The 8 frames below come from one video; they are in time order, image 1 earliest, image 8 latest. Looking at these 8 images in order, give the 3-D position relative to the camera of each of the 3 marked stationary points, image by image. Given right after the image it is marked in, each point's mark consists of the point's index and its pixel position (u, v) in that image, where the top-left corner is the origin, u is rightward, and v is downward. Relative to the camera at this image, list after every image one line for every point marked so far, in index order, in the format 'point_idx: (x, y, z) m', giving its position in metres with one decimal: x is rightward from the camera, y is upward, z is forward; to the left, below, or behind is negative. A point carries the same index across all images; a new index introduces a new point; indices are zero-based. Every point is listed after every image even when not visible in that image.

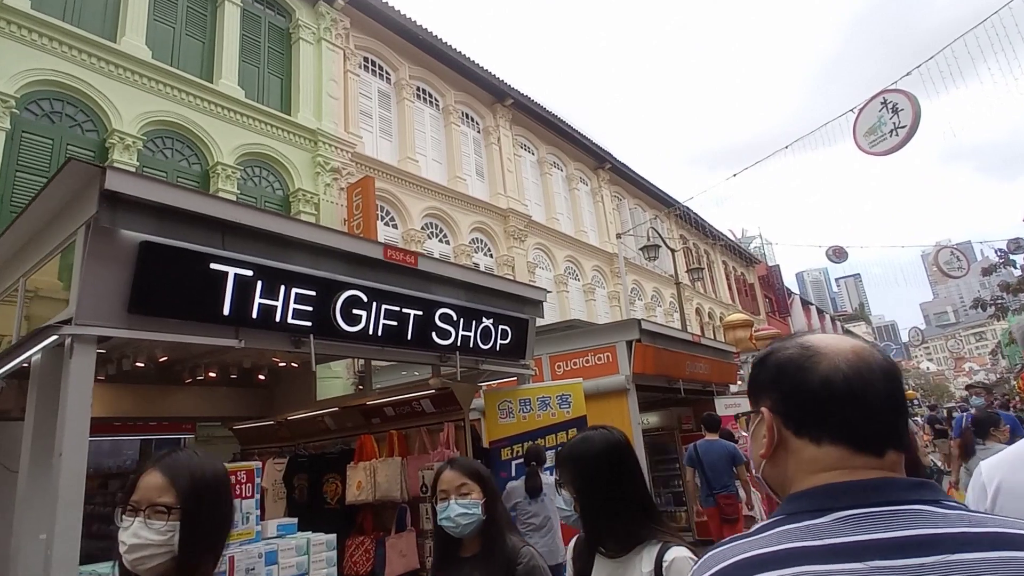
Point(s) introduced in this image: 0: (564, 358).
0: (+0.7, -1.0, +8.1) m
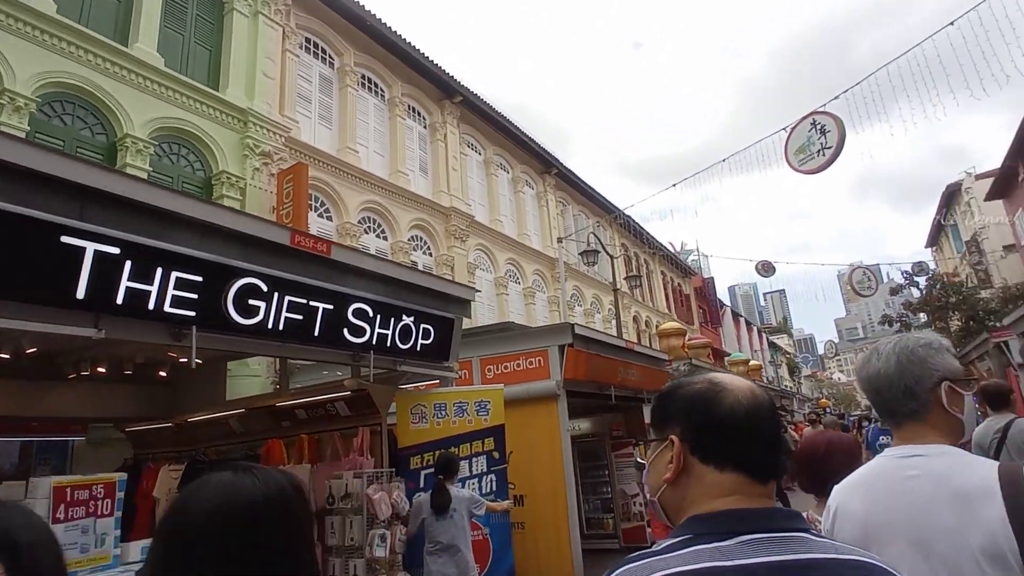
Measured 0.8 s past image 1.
0: (-0.2, -1.0, +7.8) m
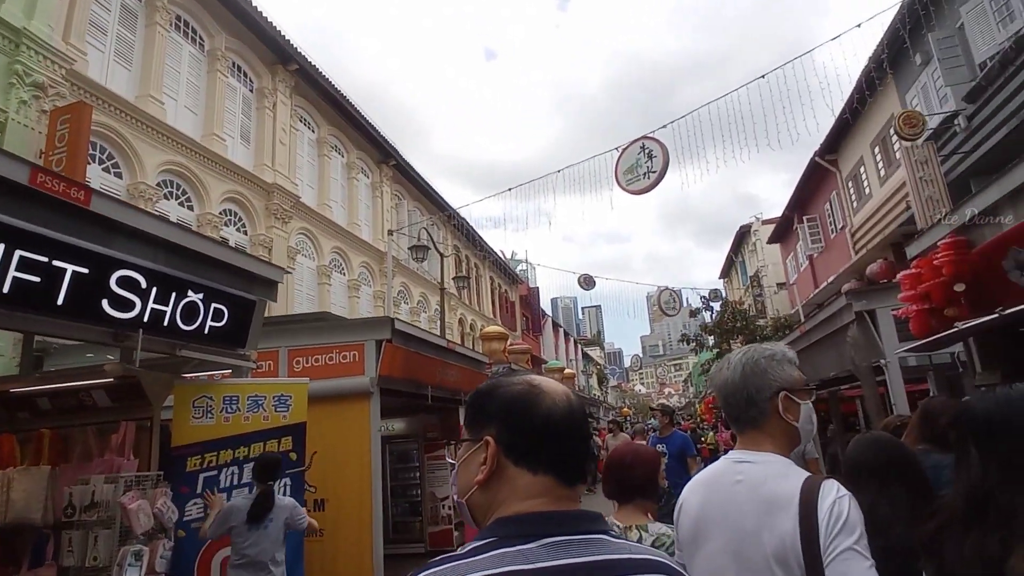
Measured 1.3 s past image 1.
0: (-2.5, -0.8, +7.1) m
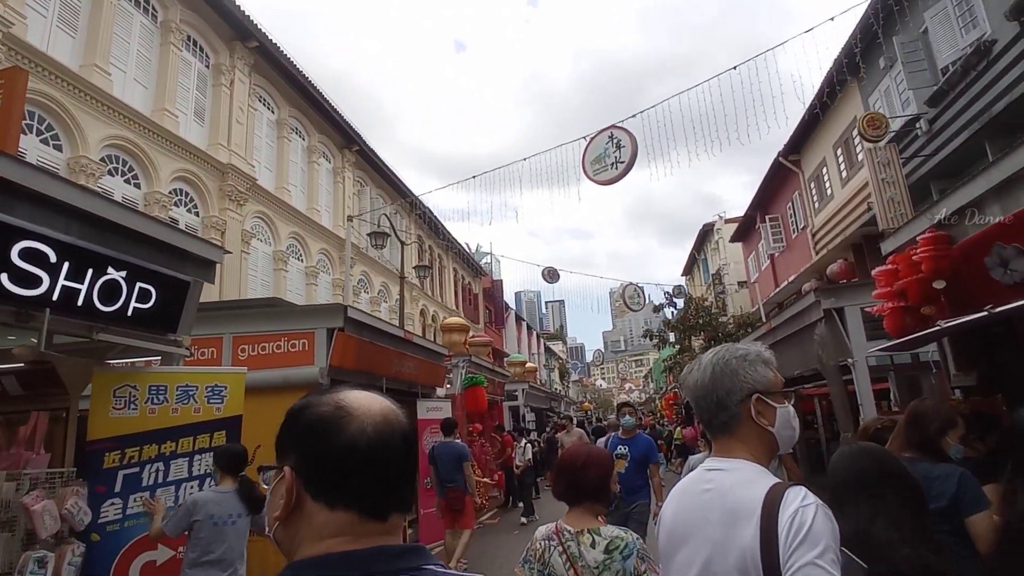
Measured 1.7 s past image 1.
0: (-2.9, -0.6, +6.7) m
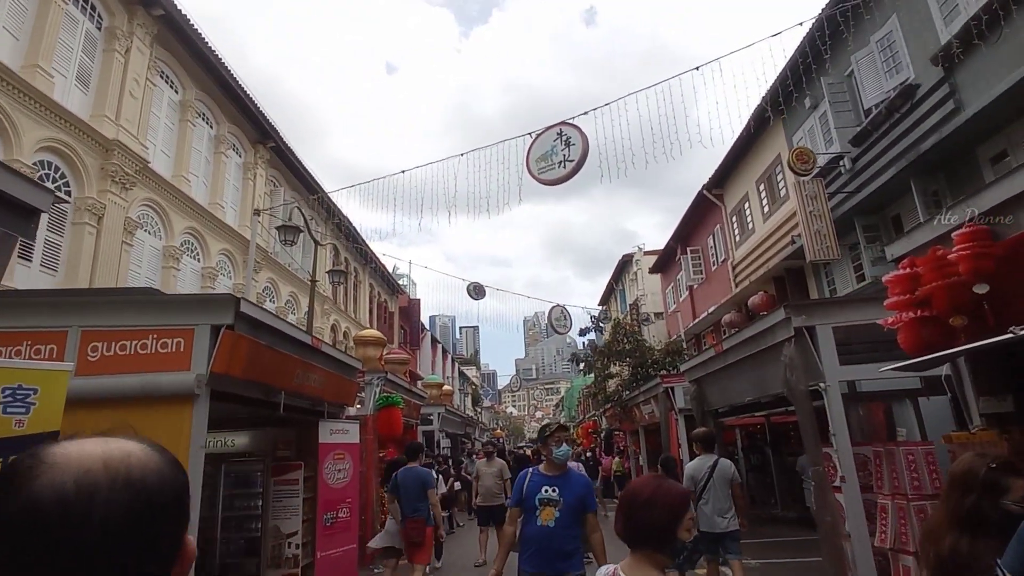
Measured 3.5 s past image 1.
0: (-3.5, -0.4, +5.2) m
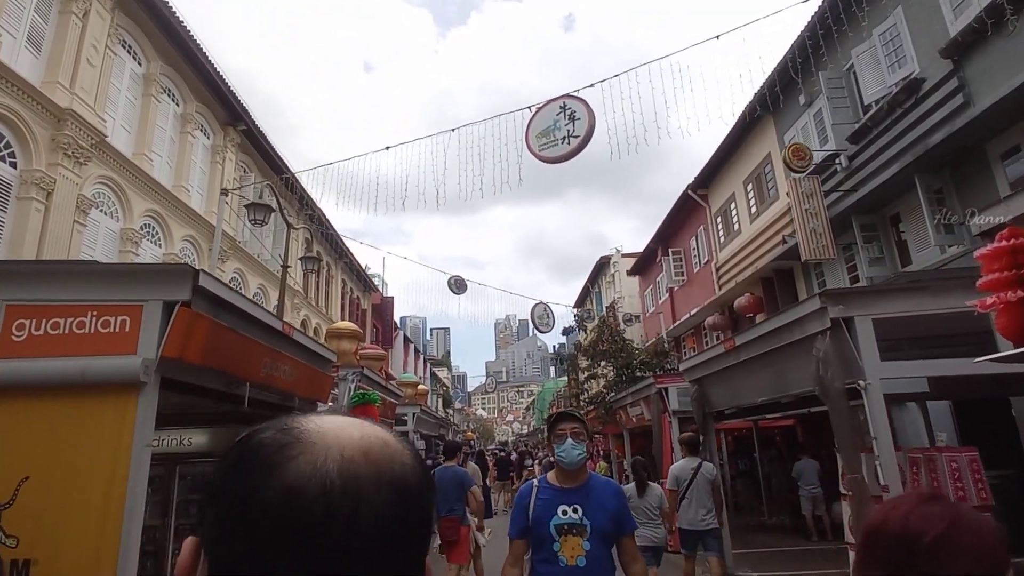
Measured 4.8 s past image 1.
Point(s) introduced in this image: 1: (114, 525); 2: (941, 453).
0: (-3.5, -0.2, +4.3) m
1: (-2.6, -1.6, +3.9) m
2: (+3.6, -1.4, +5.0) m
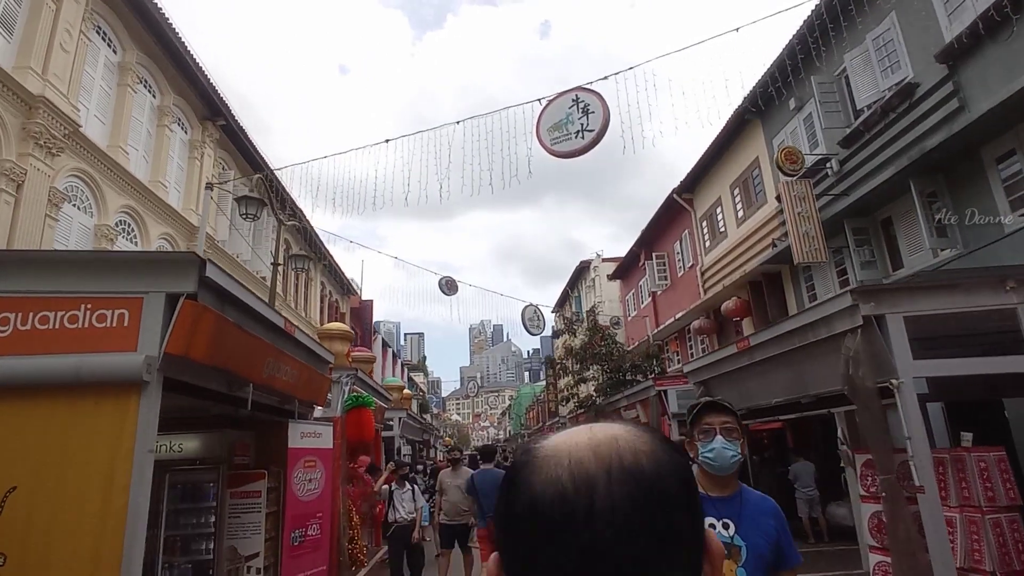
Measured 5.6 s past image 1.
0: (-3.3, -0.1, +3.9) m
1: (-2.4, -1.5, +3.5) m
2: (+3.8, -1.4, +4.9) m
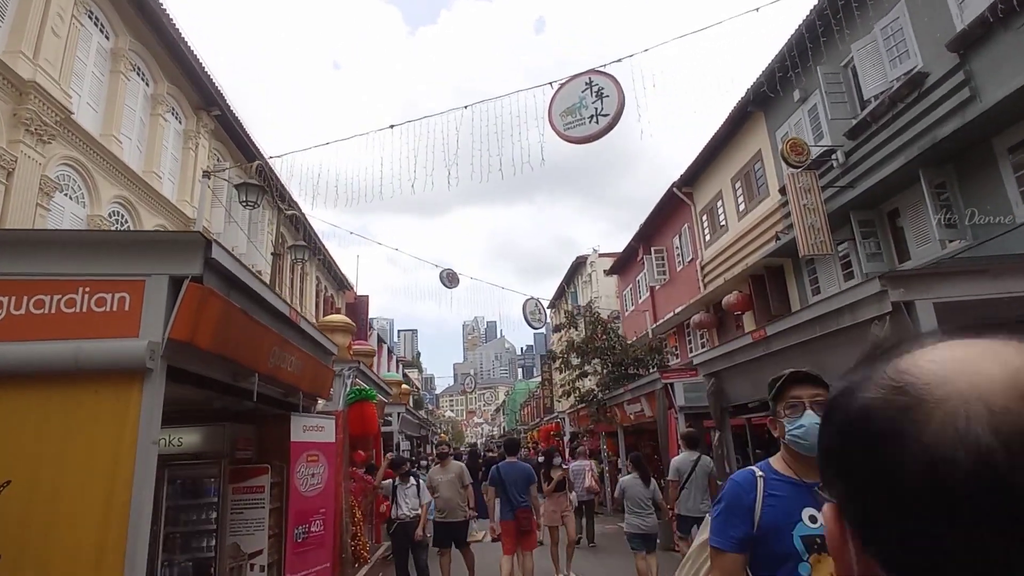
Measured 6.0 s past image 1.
0: (-3.1, 0.0, +3.7) m
1: (-2.2, -1.4, +3.3) m
2: (+3.9, -1.2, +4.8) m
